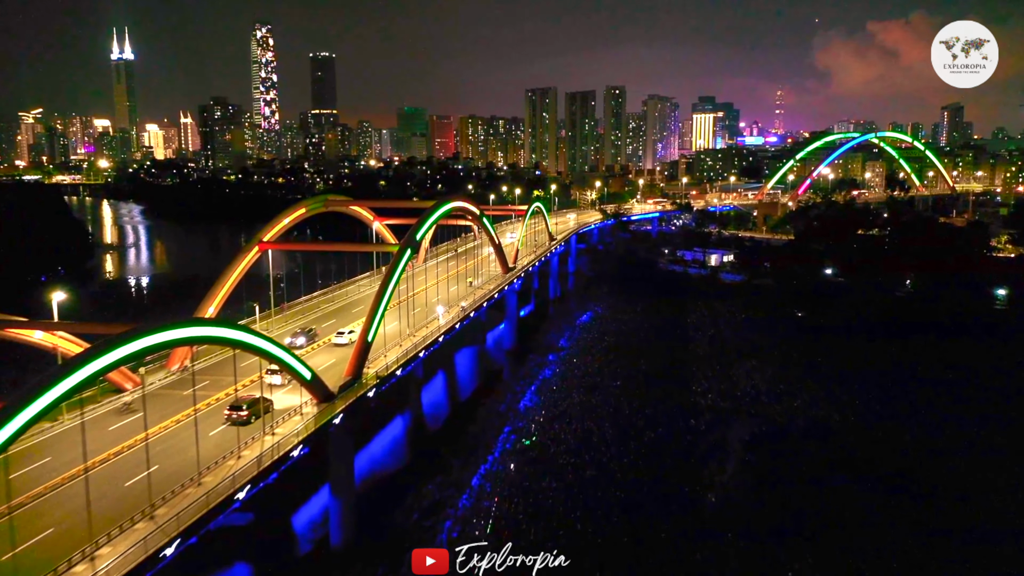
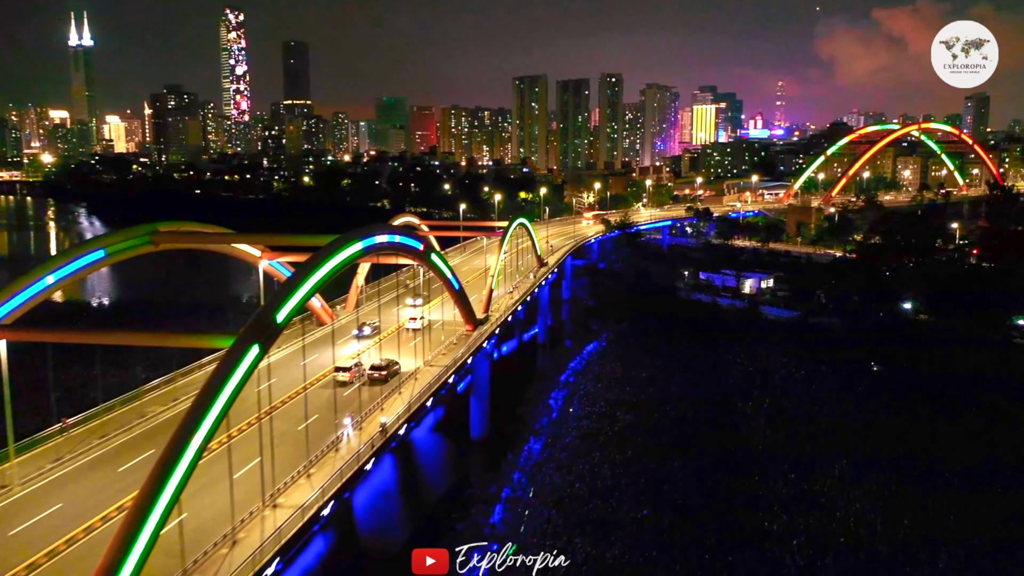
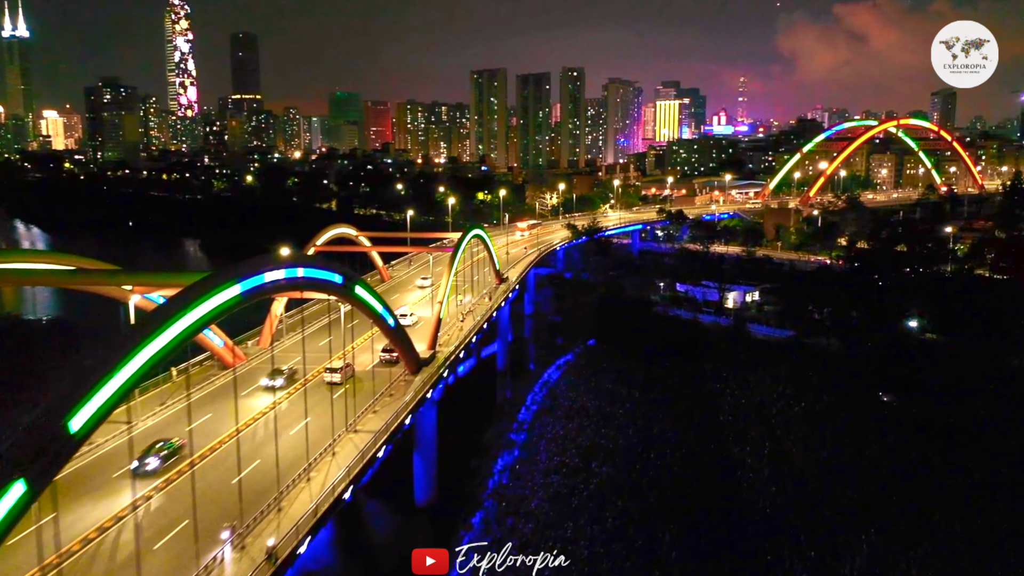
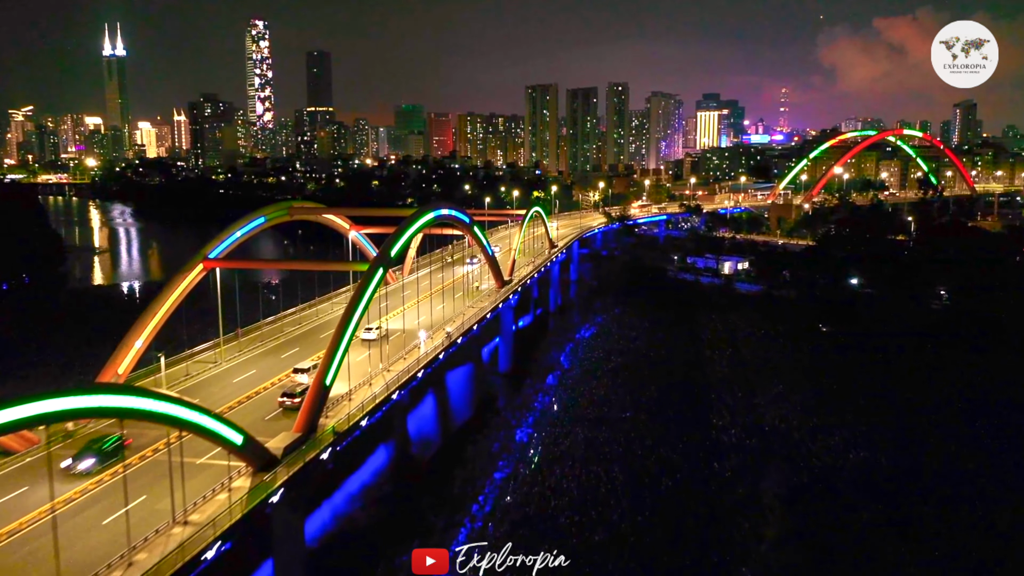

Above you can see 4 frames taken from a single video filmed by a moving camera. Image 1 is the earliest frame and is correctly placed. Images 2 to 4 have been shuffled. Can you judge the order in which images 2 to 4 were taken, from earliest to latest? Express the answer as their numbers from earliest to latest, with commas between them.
4, 2, 3
